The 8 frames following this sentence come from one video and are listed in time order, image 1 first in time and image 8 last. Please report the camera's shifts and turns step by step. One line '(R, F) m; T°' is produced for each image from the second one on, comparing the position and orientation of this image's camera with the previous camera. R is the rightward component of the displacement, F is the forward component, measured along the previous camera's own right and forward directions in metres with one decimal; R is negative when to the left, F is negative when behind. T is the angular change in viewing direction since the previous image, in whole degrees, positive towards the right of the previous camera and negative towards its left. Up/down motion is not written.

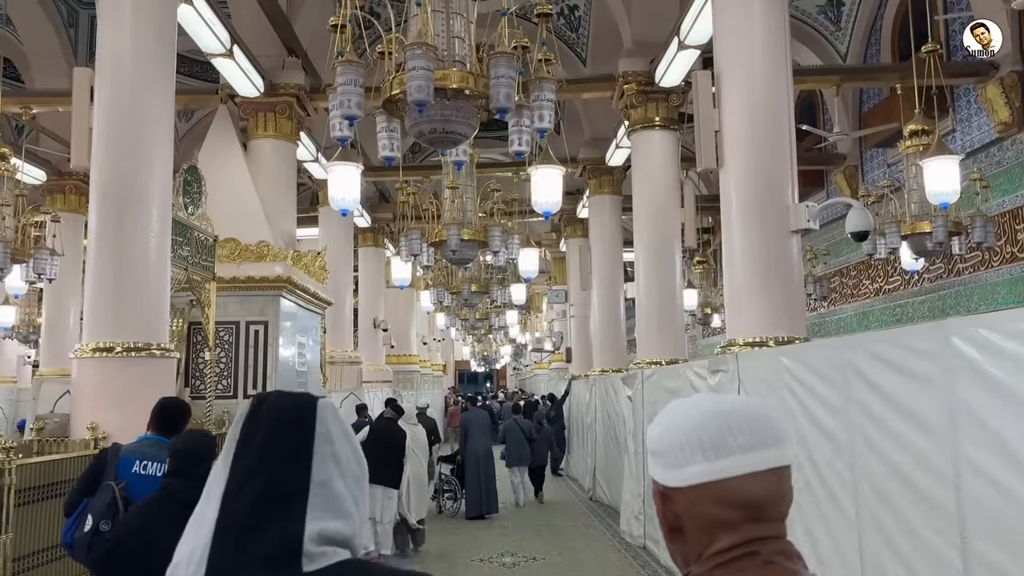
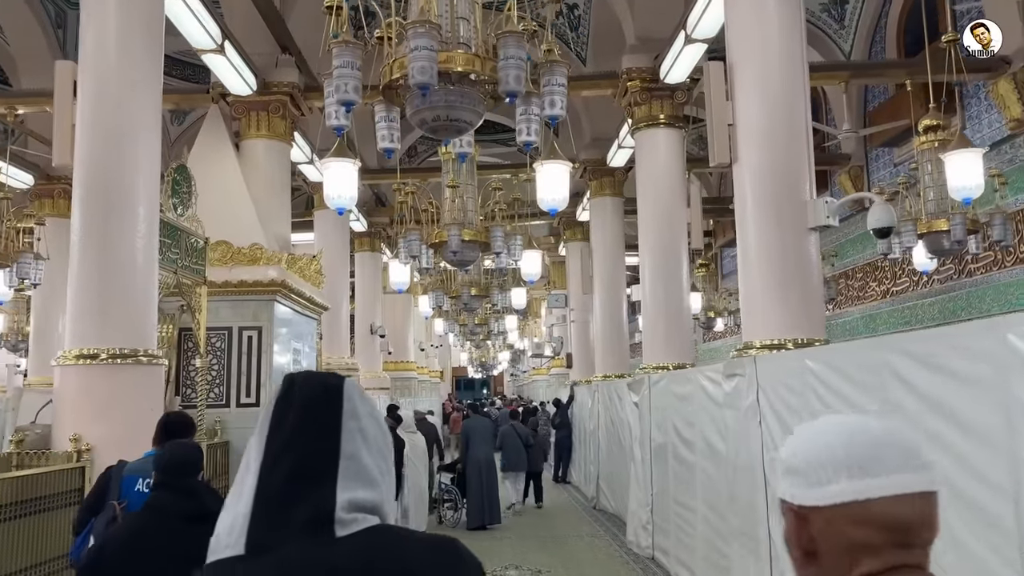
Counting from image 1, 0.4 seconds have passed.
(-0.1, +0.2) m; 0°
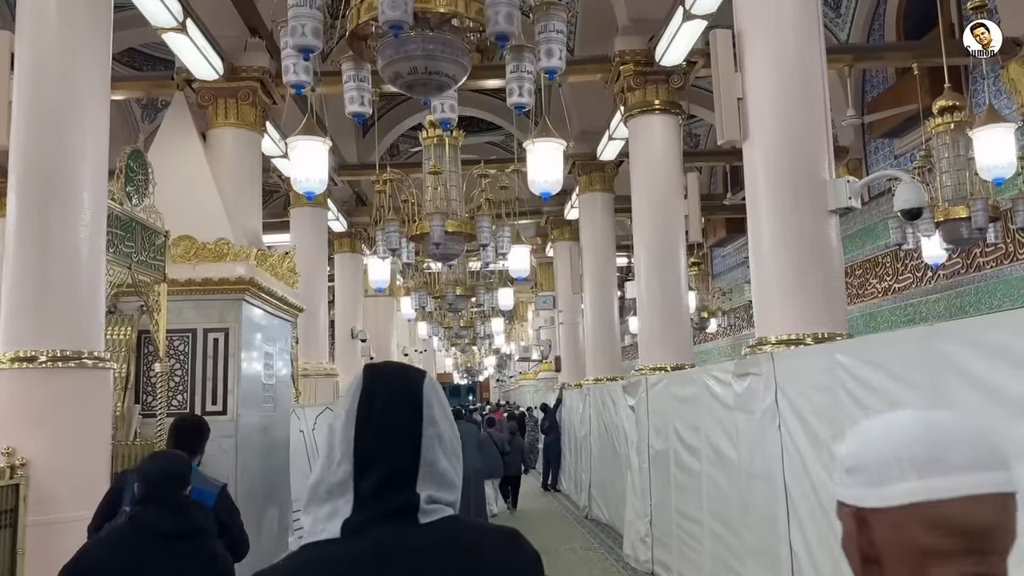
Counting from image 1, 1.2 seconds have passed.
(0.0, +0.5) m; +1°
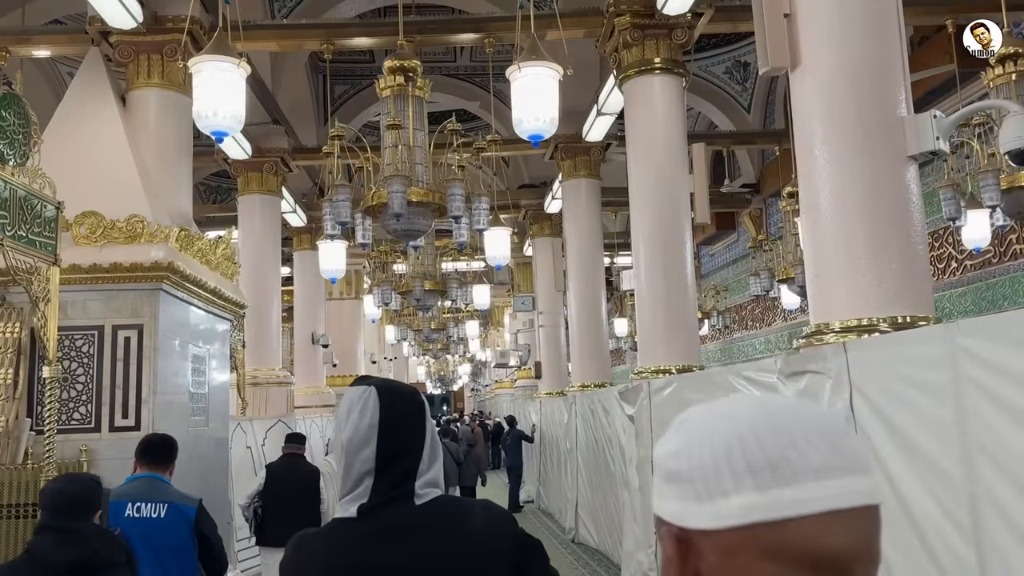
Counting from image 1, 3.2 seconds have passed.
(0.0, +1.1) m; +2°
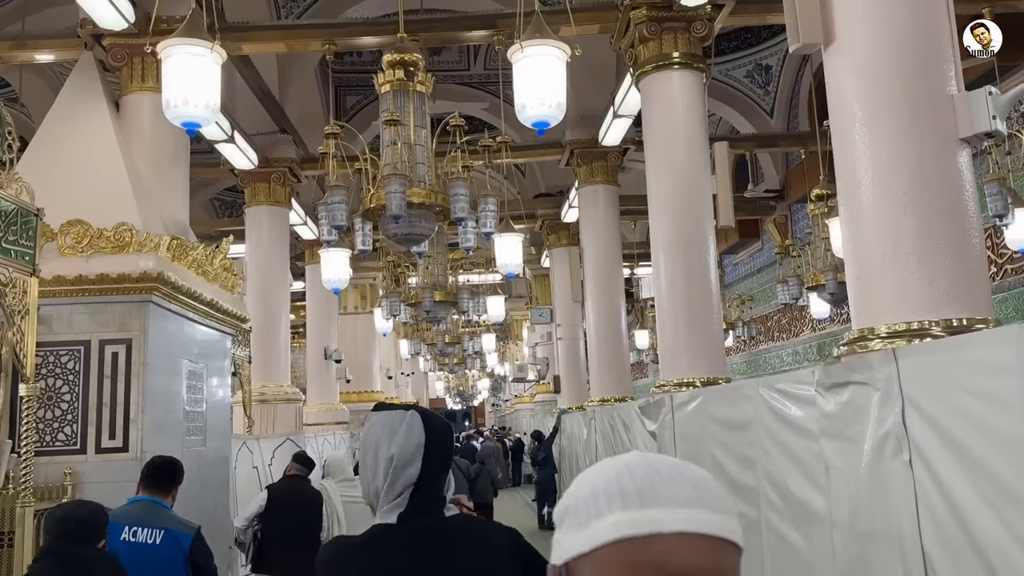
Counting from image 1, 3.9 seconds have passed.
(+0.1, +0.3) m; -1°
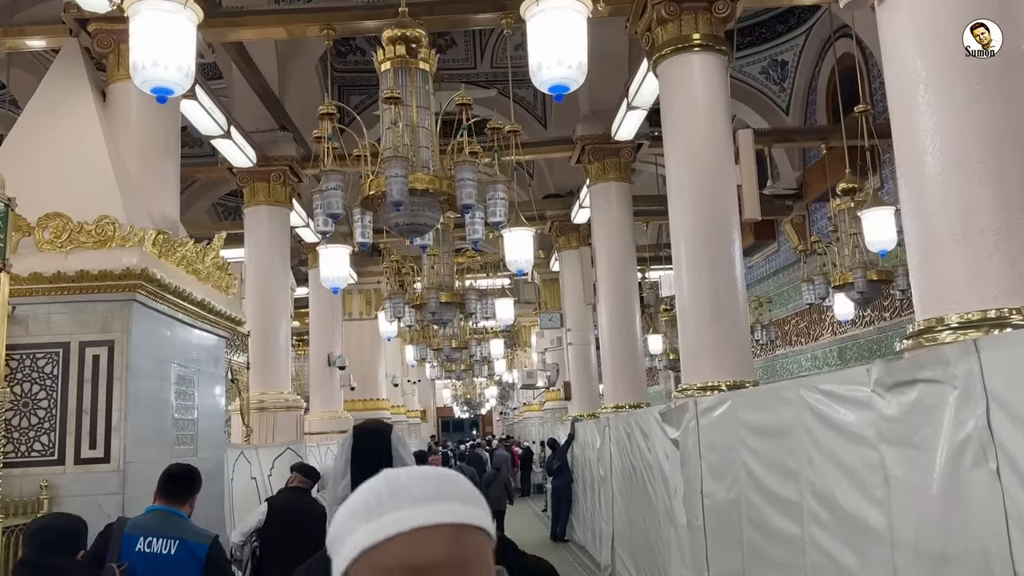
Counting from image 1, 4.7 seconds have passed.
(0.0, +0.4) m; 0°
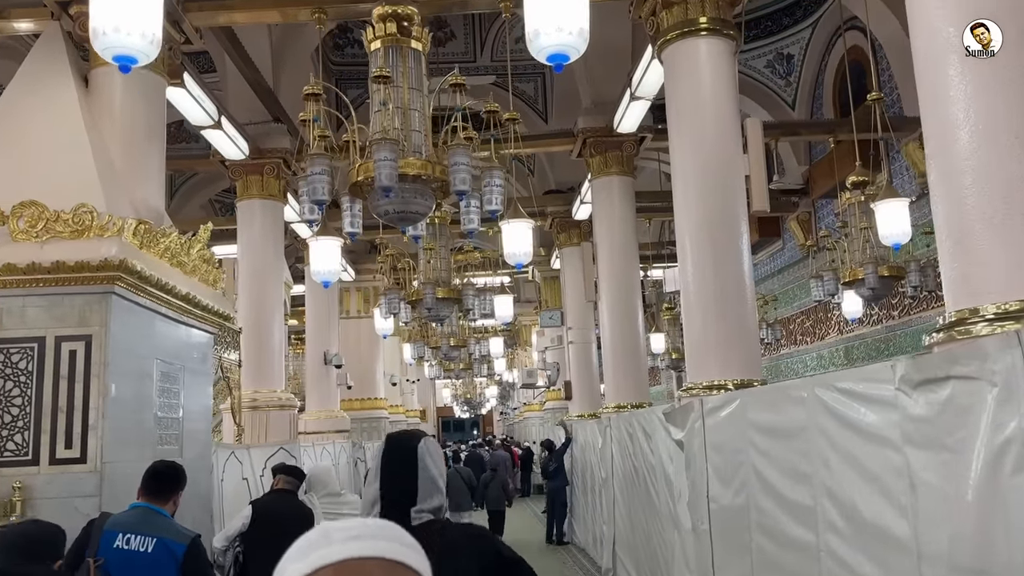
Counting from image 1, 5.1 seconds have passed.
(0.0, +0.2) m; 0°
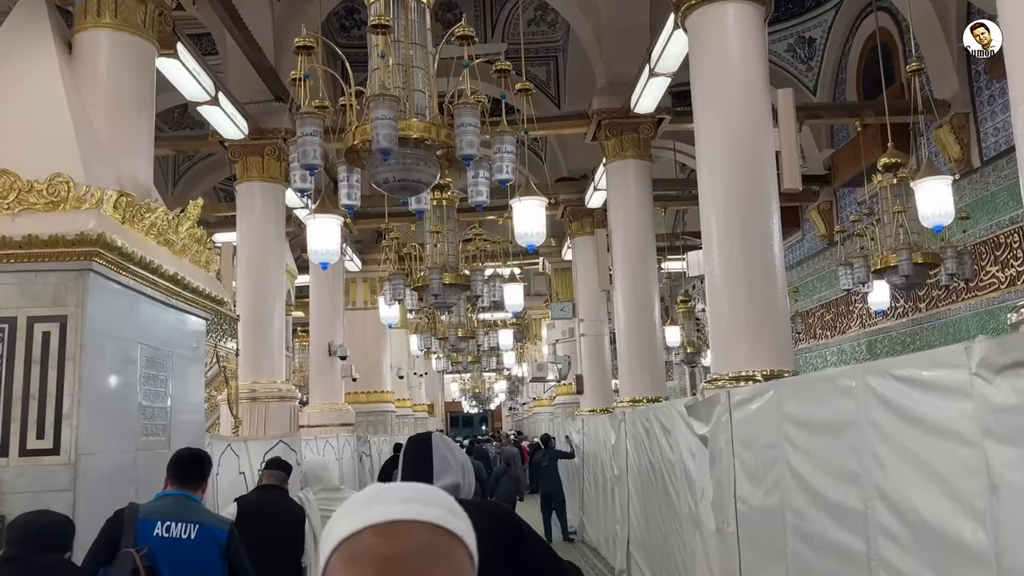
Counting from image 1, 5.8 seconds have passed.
(0.0, +0.4) m; -1°
